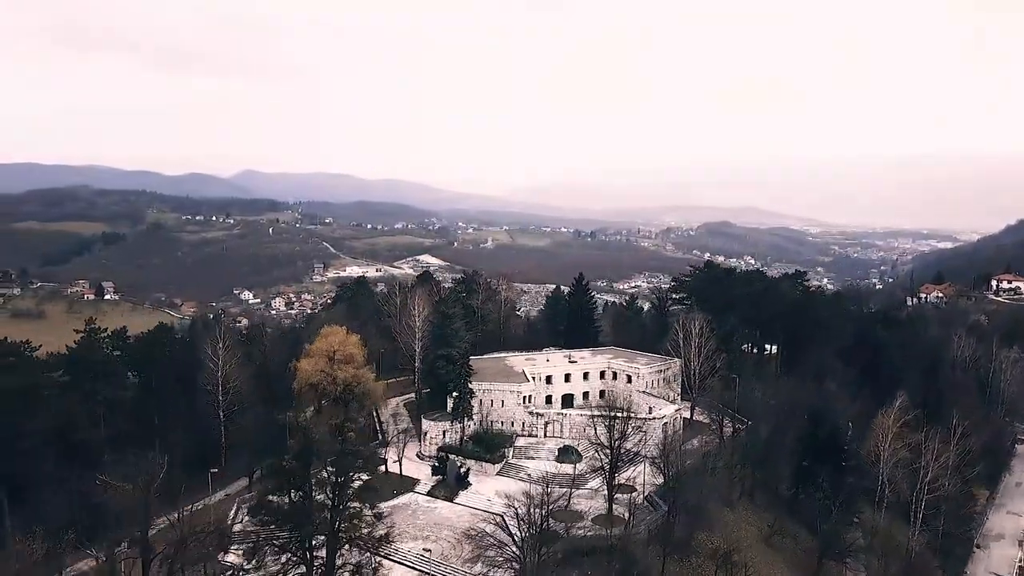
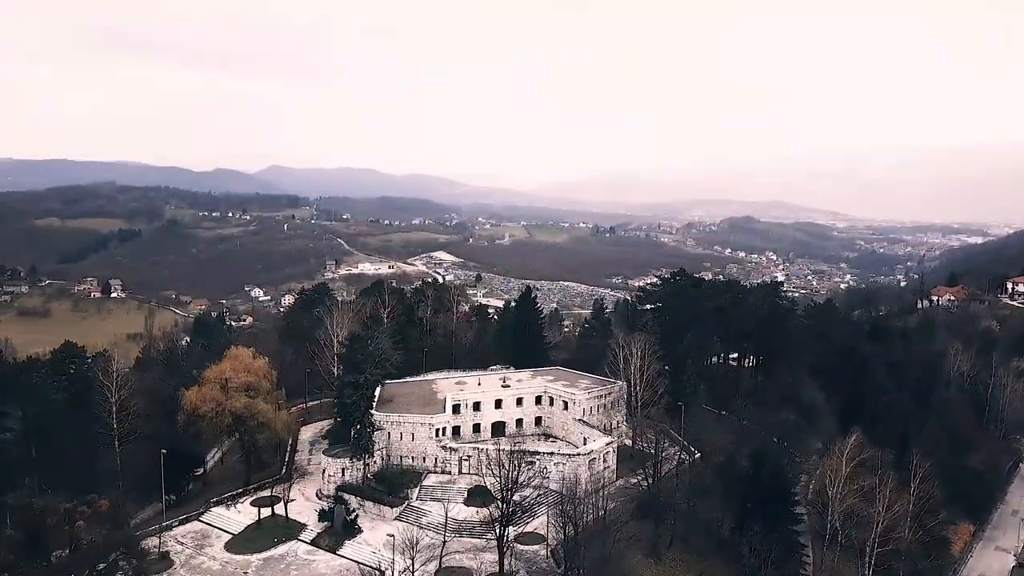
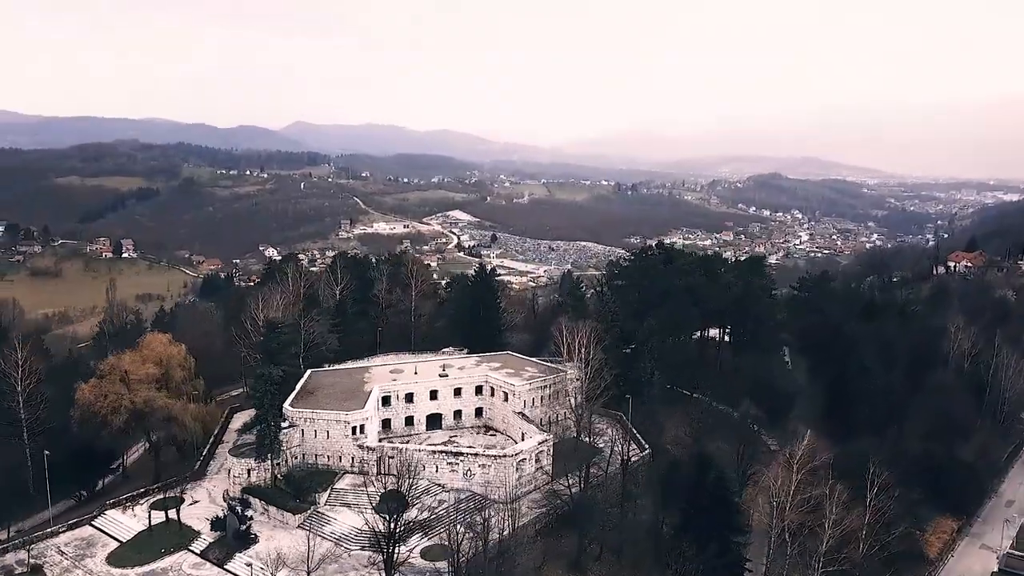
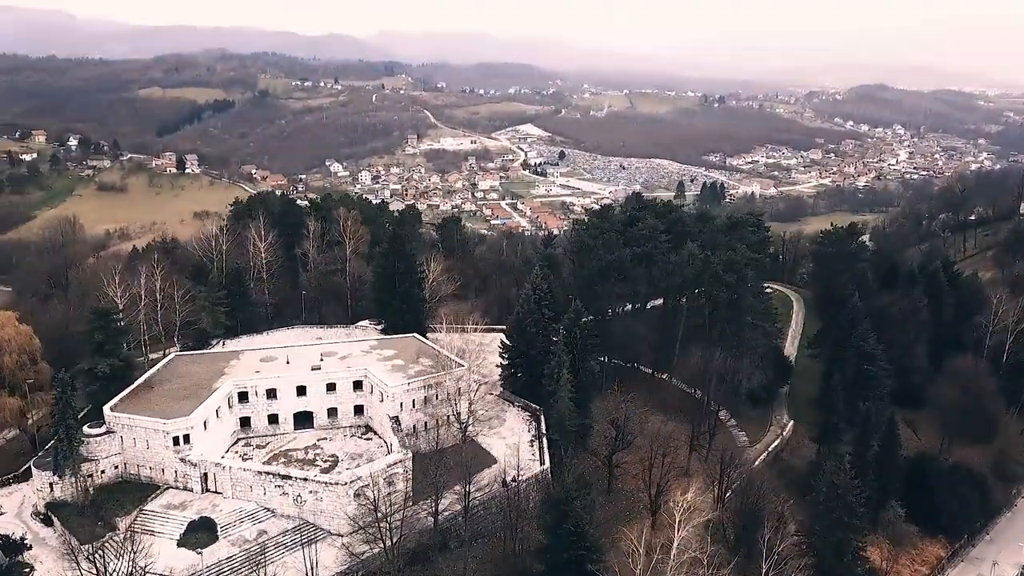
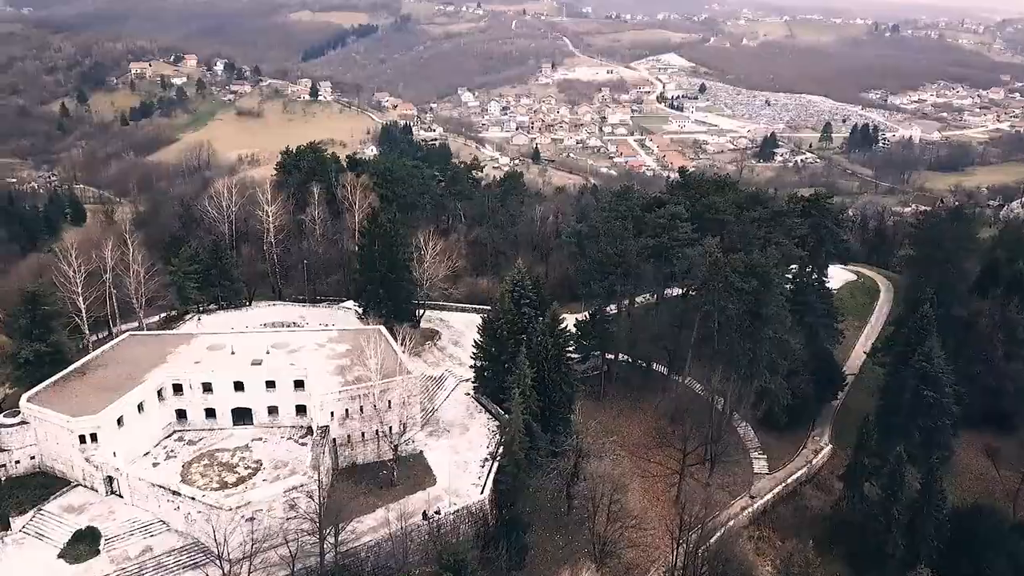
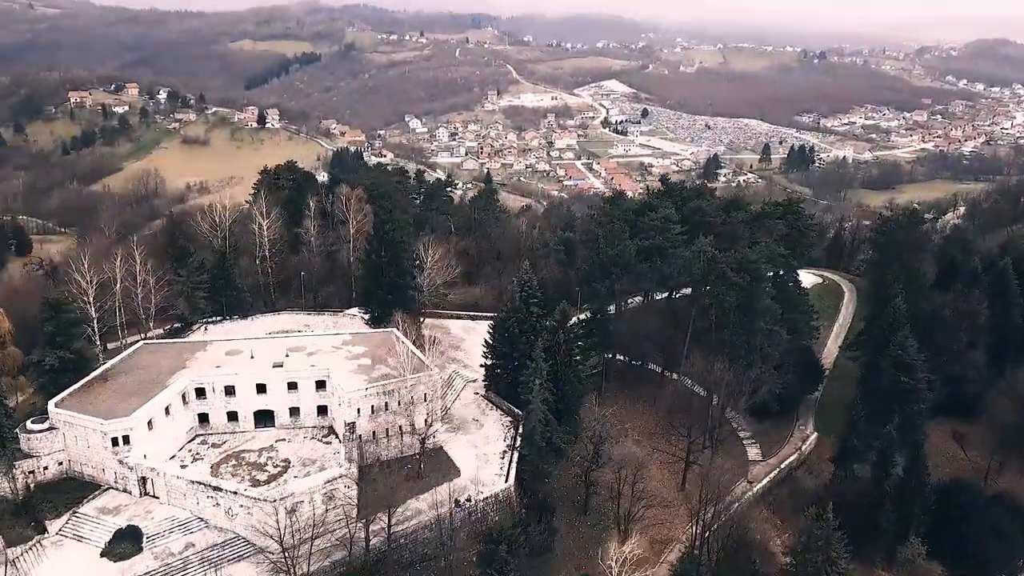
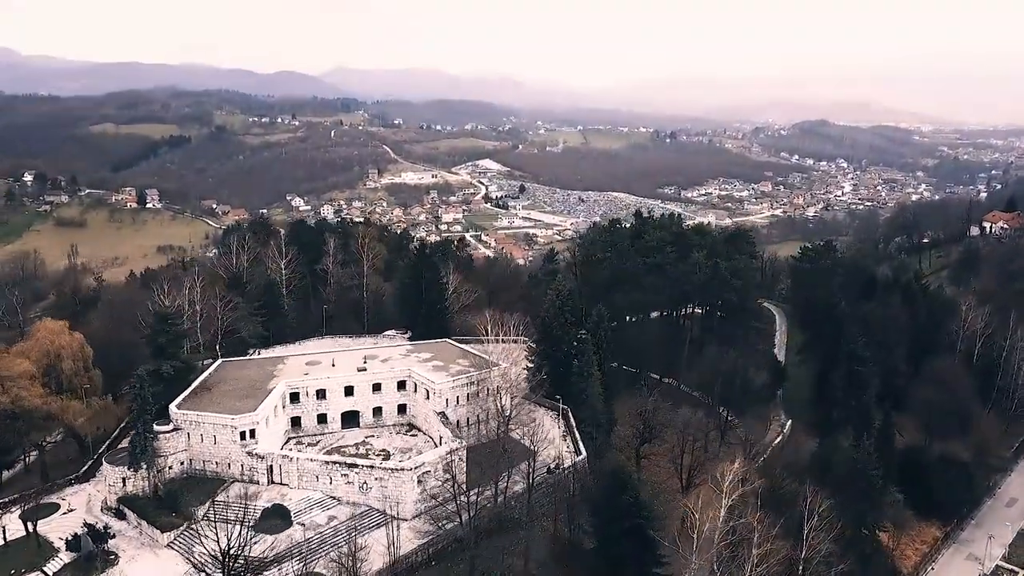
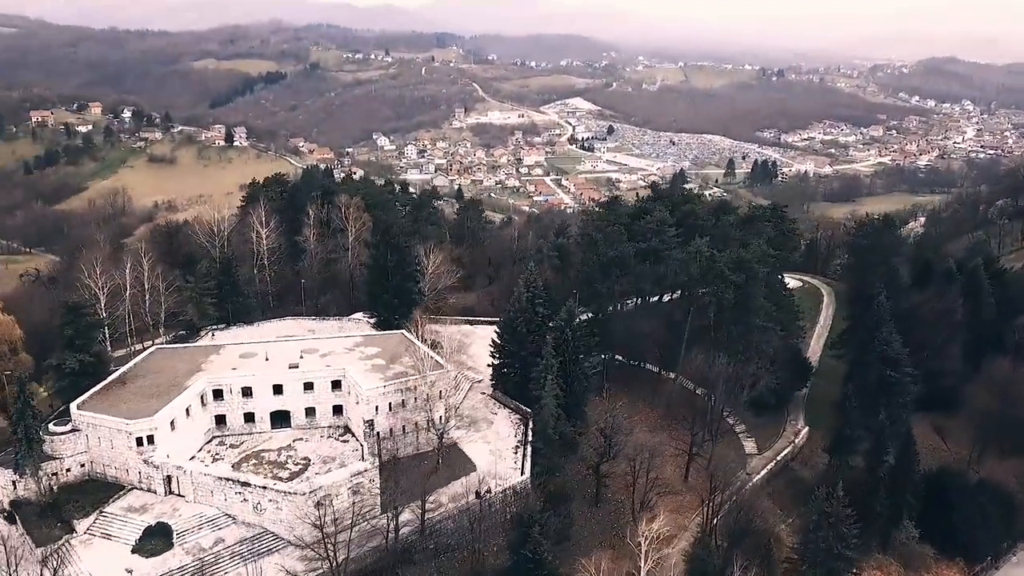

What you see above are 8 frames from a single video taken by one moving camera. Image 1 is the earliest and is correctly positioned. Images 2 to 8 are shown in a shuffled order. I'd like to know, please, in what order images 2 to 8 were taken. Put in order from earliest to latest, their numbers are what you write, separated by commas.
2, 3, 7, 4, 8, 6, 5
